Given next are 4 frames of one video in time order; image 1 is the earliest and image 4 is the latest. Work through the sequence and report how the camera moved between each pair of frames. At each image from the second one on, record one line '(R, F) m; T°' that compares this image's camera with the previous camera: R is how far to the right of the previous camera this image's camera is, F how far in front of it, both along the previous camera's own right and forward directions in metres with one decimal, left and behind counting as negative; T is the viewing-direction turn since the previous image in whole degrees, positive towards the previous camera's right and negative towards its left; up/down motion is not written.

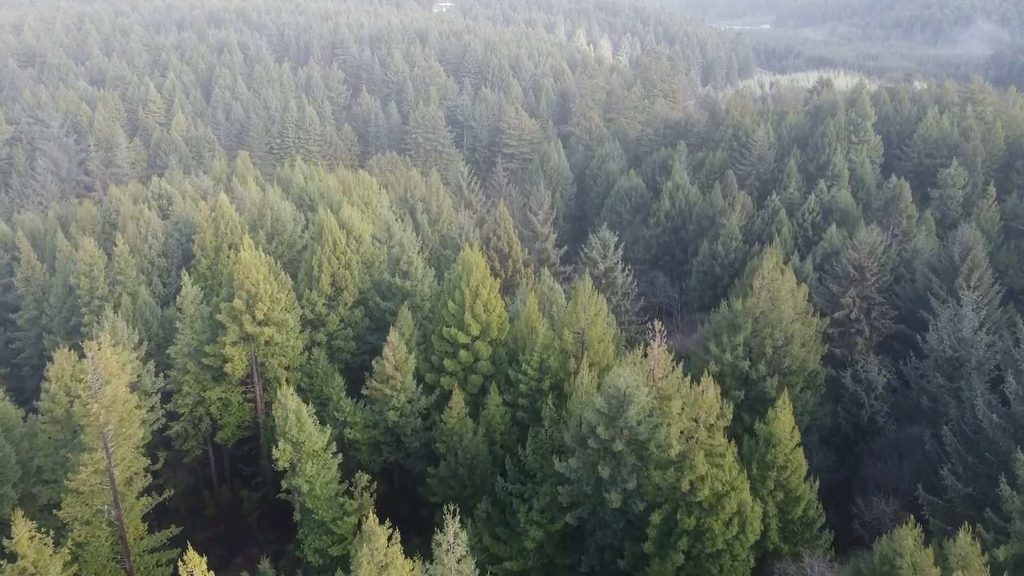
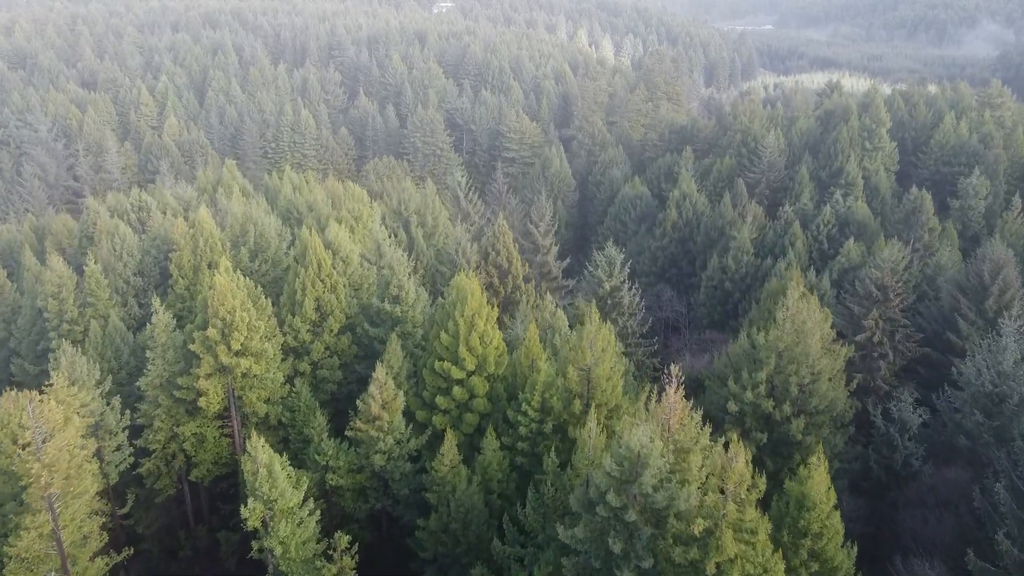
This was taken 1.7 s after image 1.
(+0.1, +3.0) m; 0°
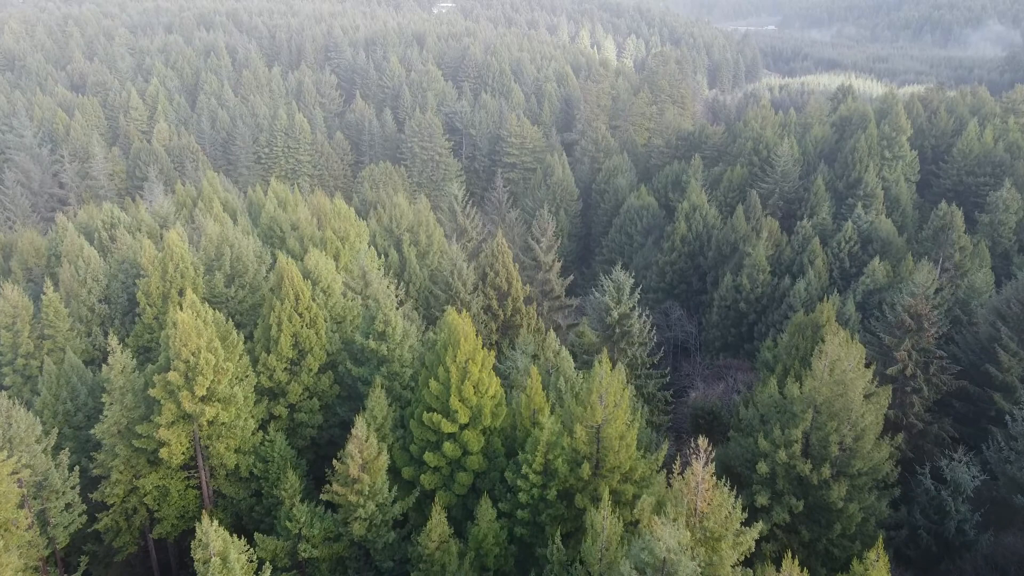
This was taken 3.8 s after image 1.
(+0.1, +3.7) m; 0°
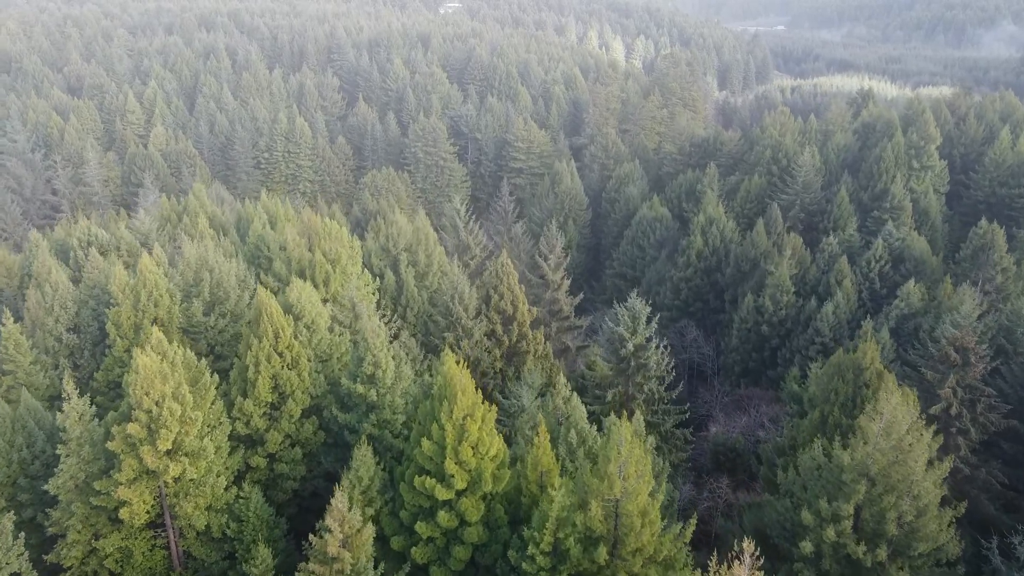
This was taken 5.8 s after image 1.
(0.0, +3.5) m; 0°
